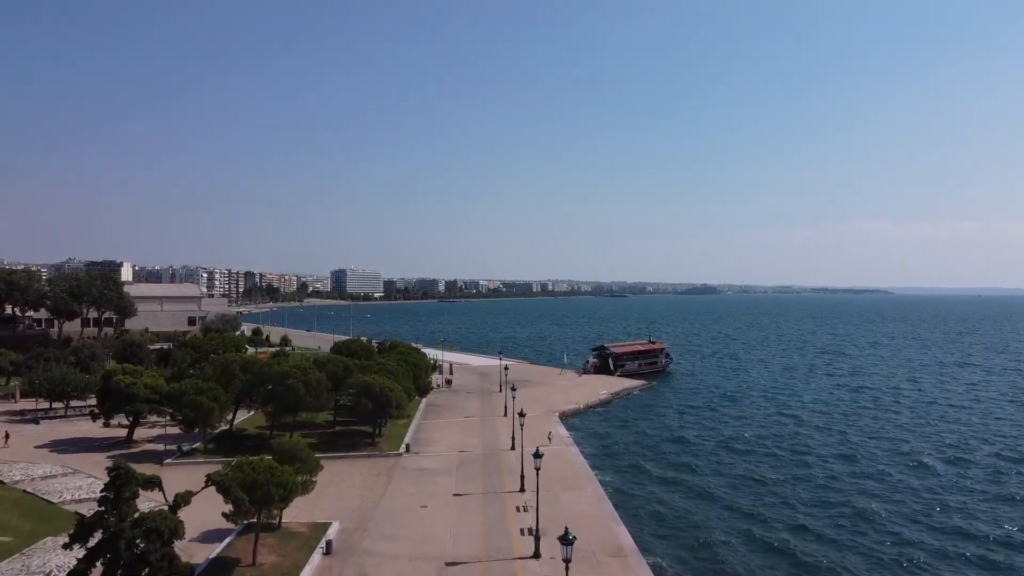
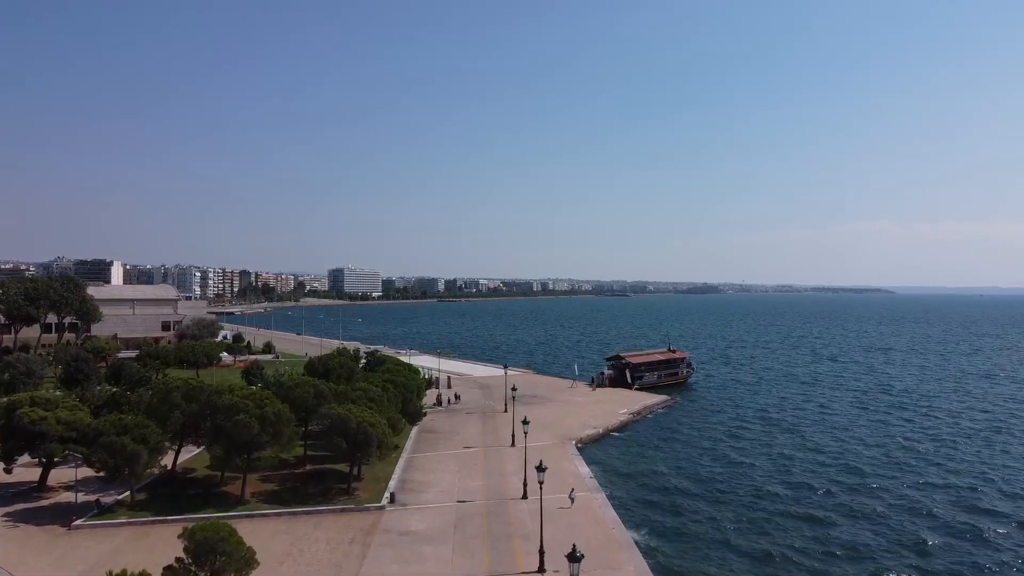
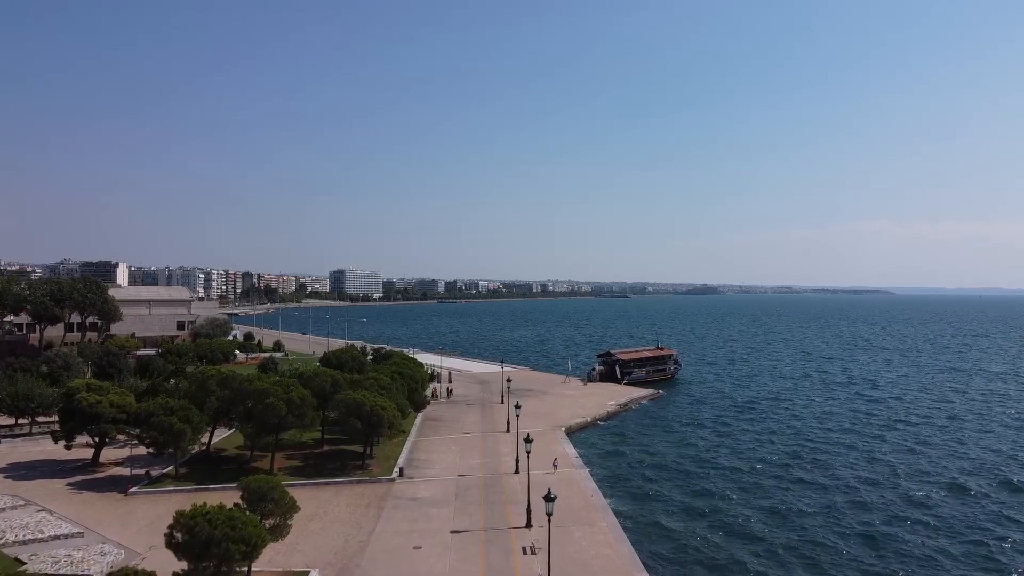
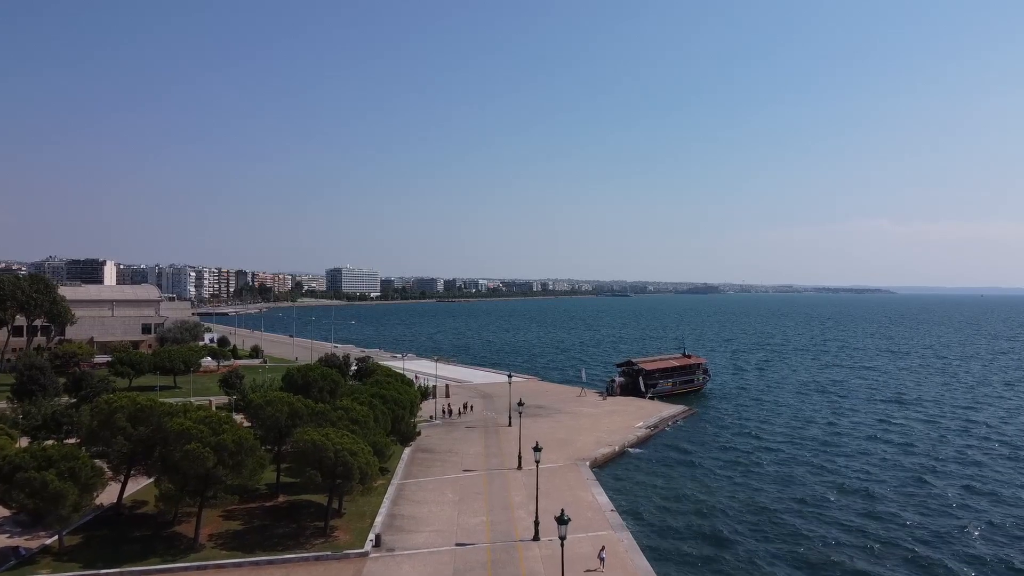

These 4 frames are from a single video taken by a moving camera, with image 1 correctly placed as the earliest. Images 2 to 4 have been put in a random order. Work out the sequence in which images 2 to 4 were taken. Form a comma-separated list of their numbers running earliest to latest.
3, 2, 4
